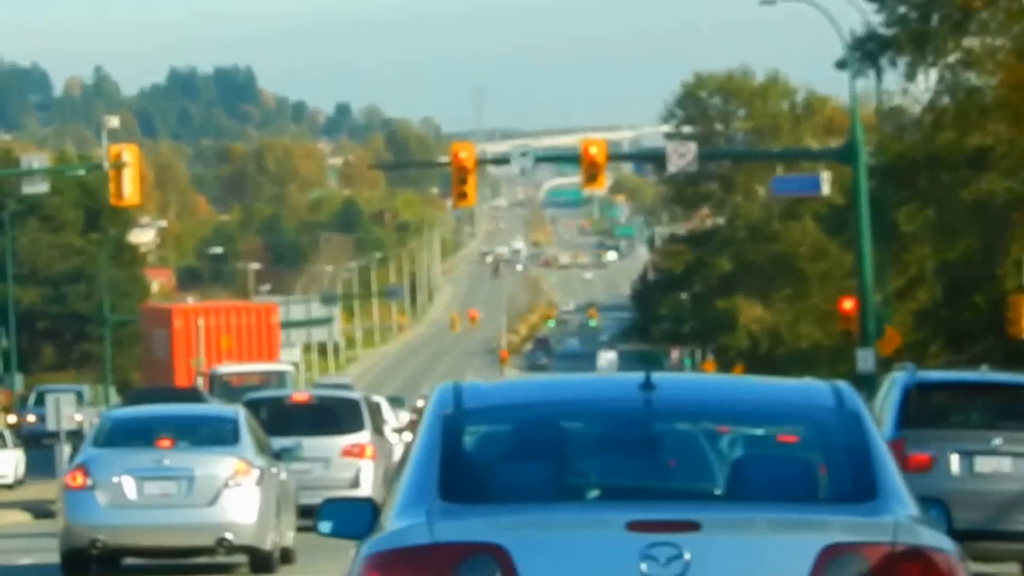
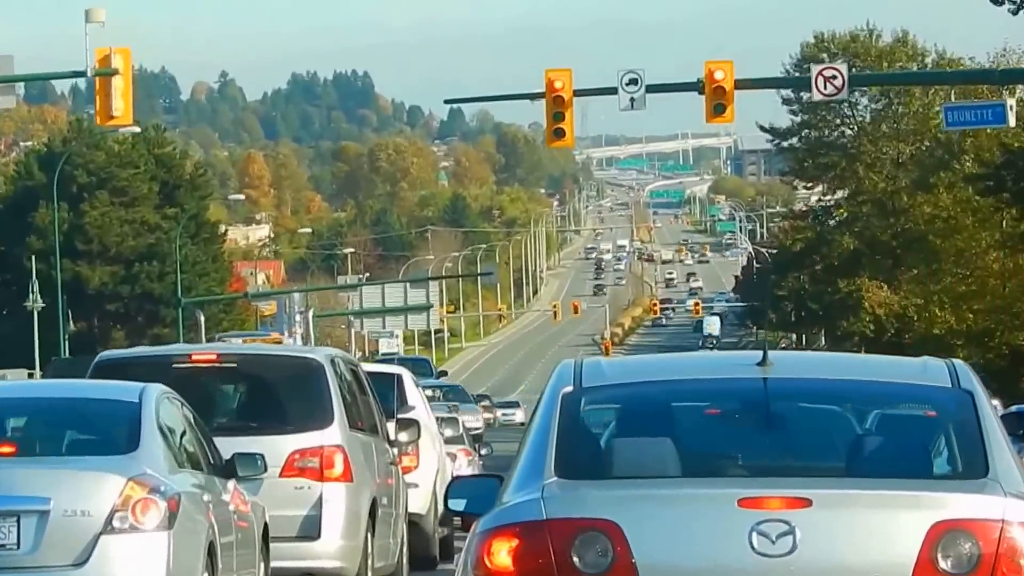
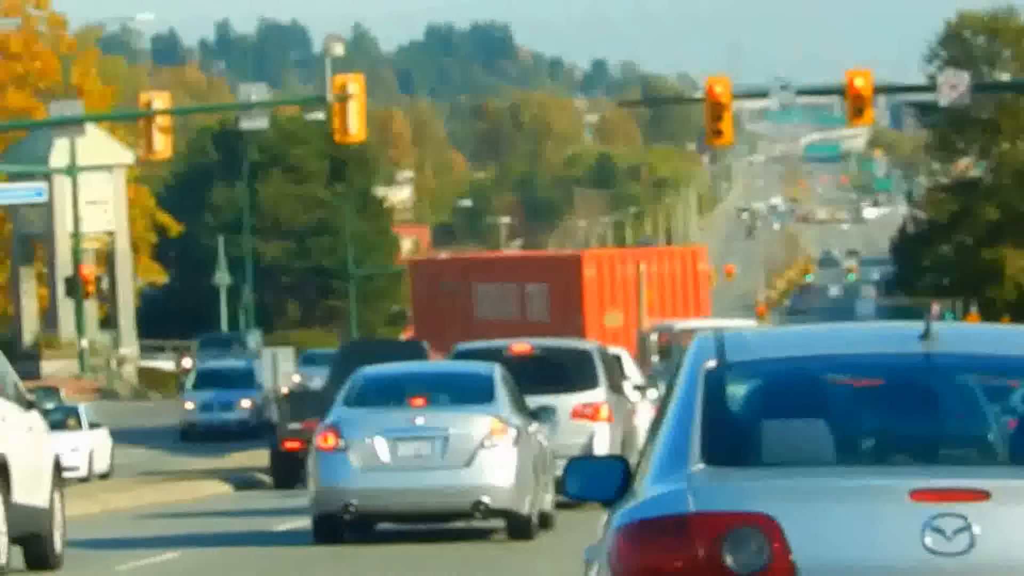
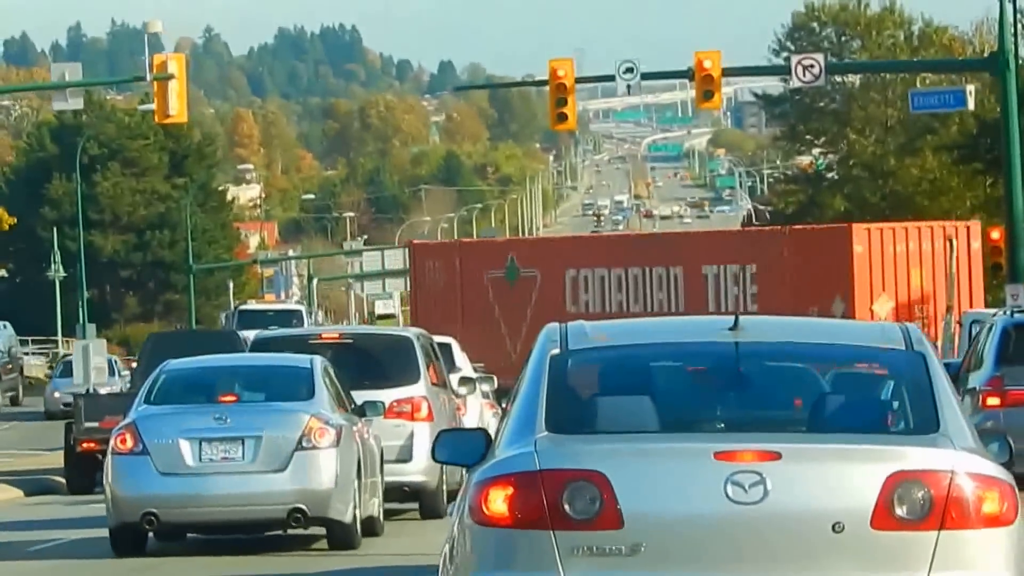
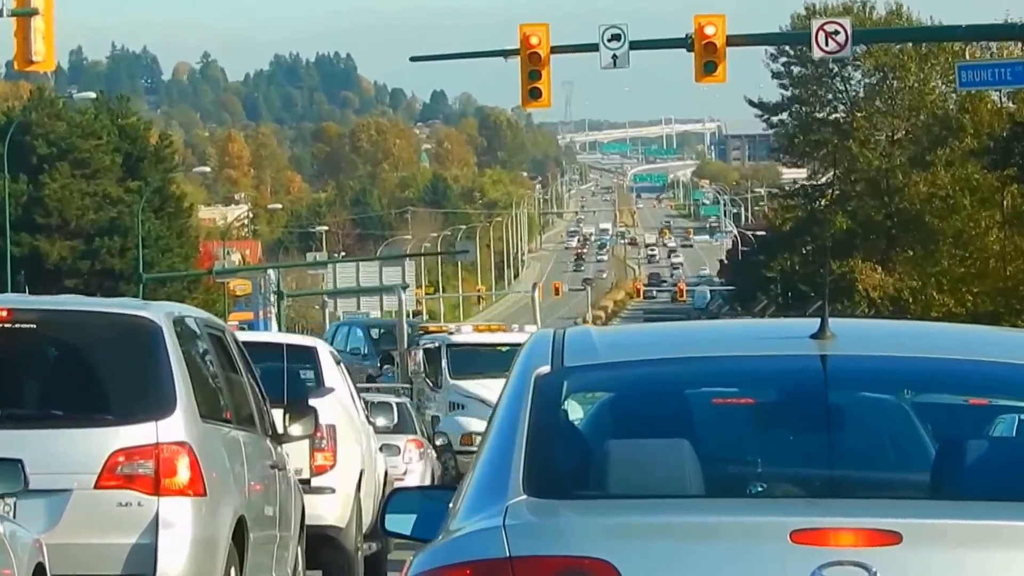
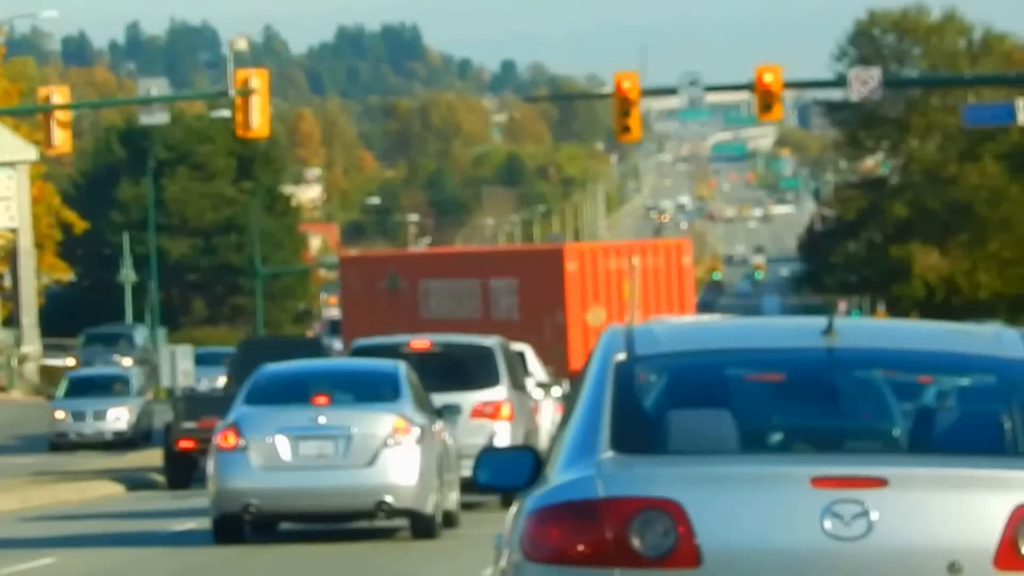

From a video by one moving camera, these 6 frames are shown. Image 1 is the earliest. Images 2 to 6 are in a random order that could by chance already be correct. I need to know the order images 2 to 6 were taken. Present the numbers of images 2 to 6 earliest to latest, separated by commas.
3, 6, 4, 2, 5
